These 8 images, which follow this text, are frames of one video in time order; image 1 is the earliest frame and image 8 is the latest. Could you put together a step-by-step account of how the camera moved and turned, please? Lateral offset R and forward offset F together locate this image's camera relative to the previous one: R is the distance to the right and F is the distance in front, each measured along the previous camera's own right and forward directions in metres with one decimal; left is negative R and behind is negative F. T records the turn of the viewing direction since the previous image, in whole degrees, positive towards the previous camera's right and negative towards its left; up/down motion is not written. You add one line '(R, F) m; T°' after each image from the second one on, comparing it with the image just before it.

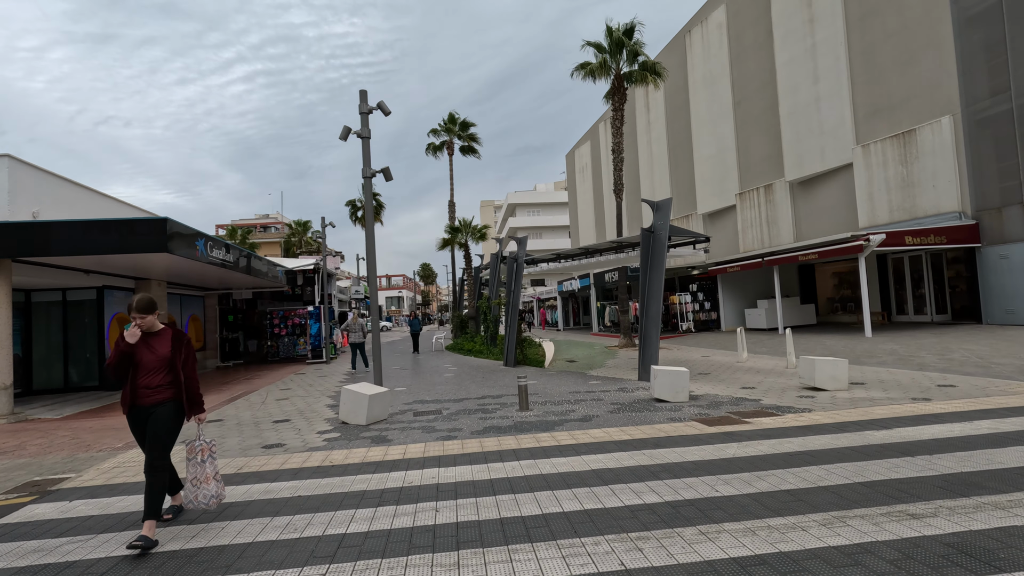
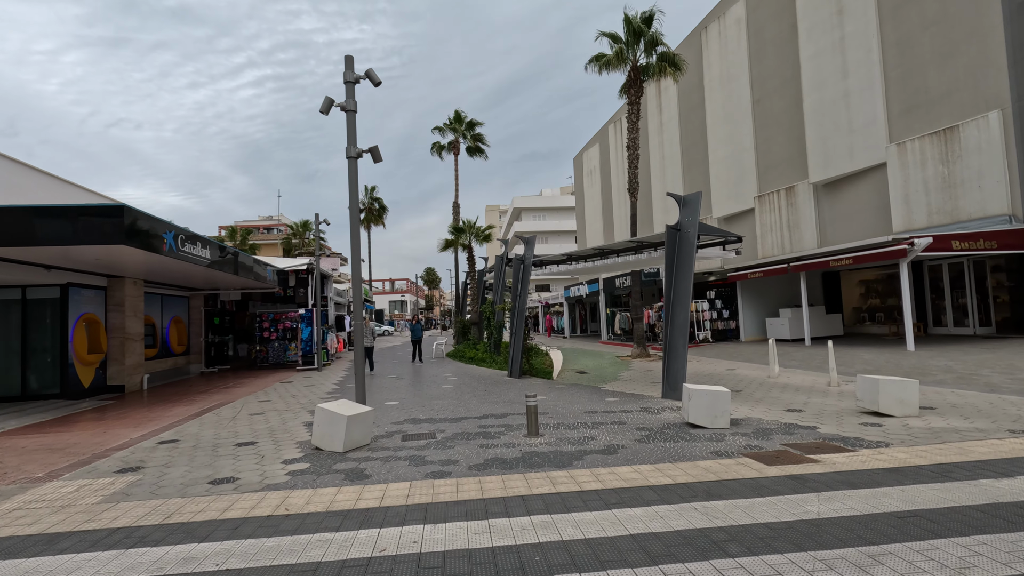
(-0.1, +1.3) m; 0°
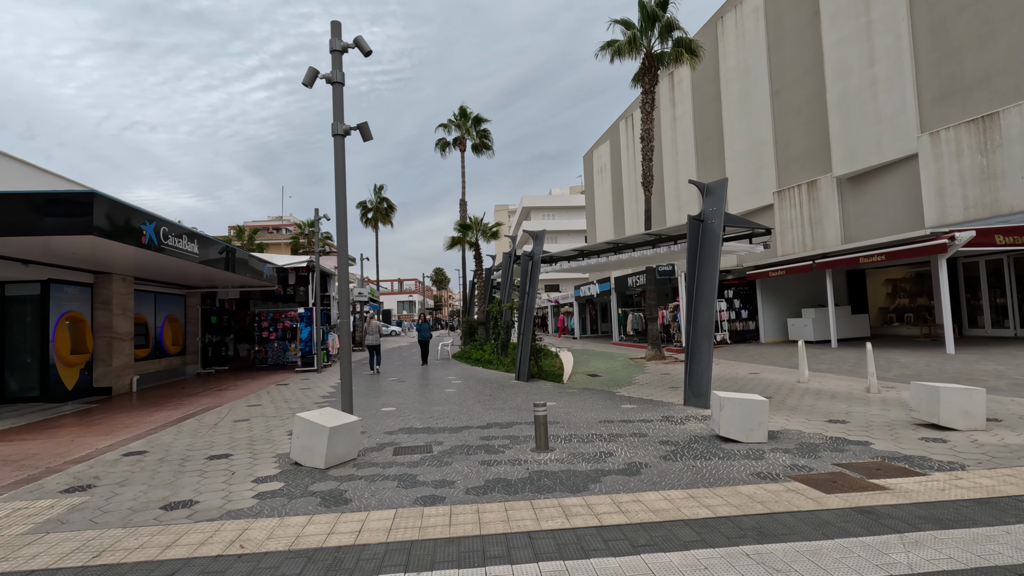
(0.0, +0.8) m; -1°
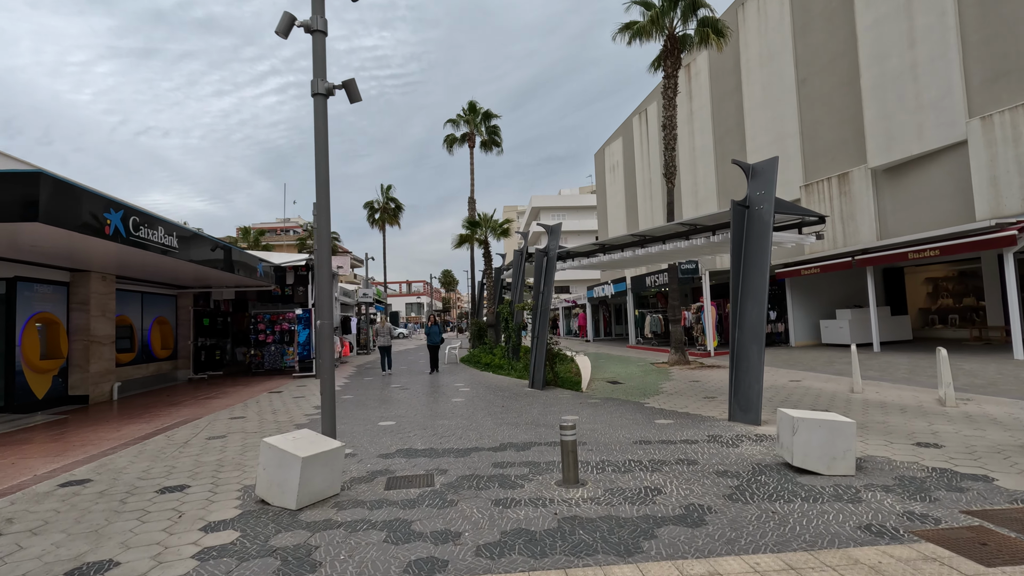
(-0.1, +1.2) m; -1°
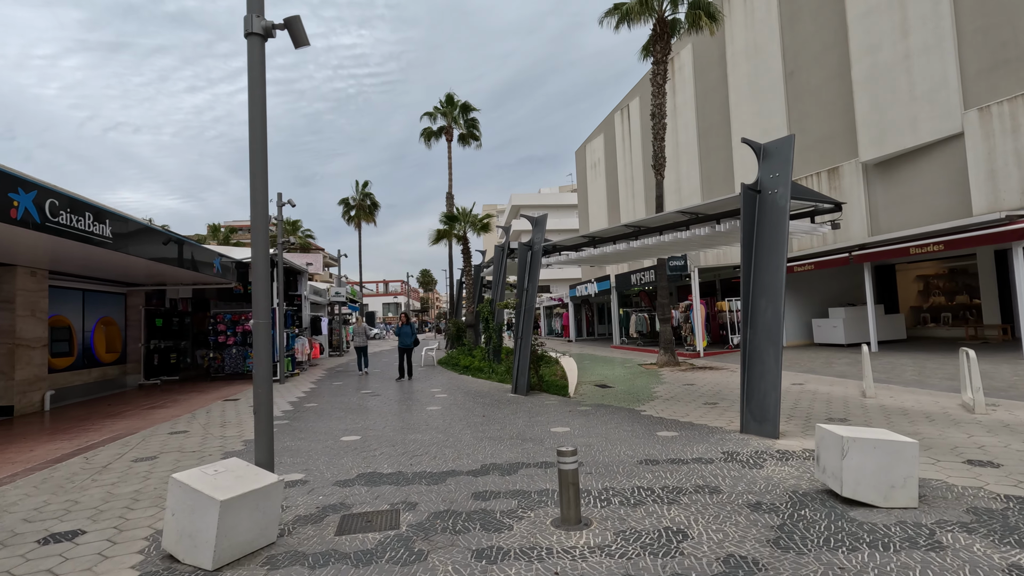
(0.0, +1.0) m; +2°
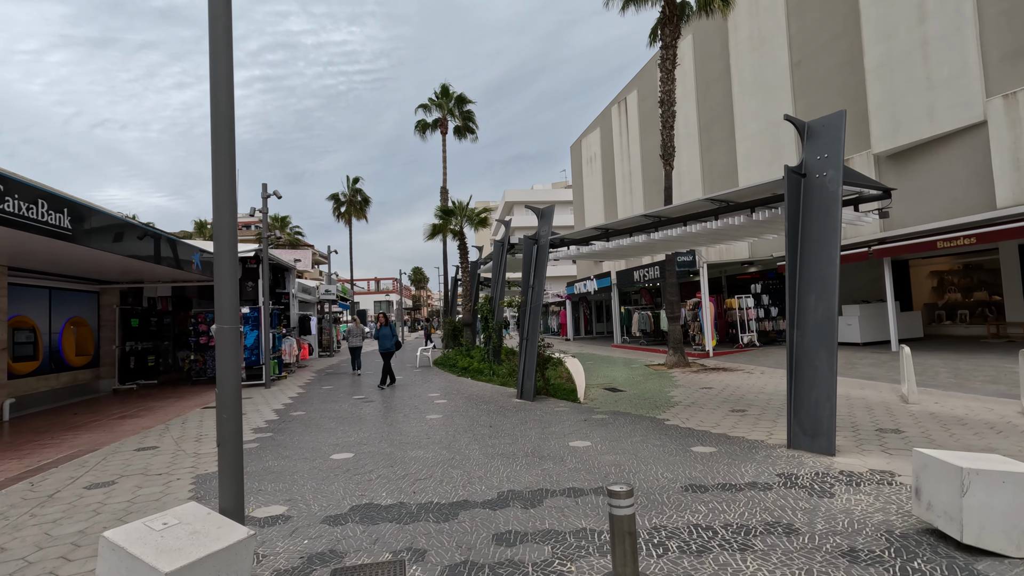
(-0.3, +0.9) m; +1°
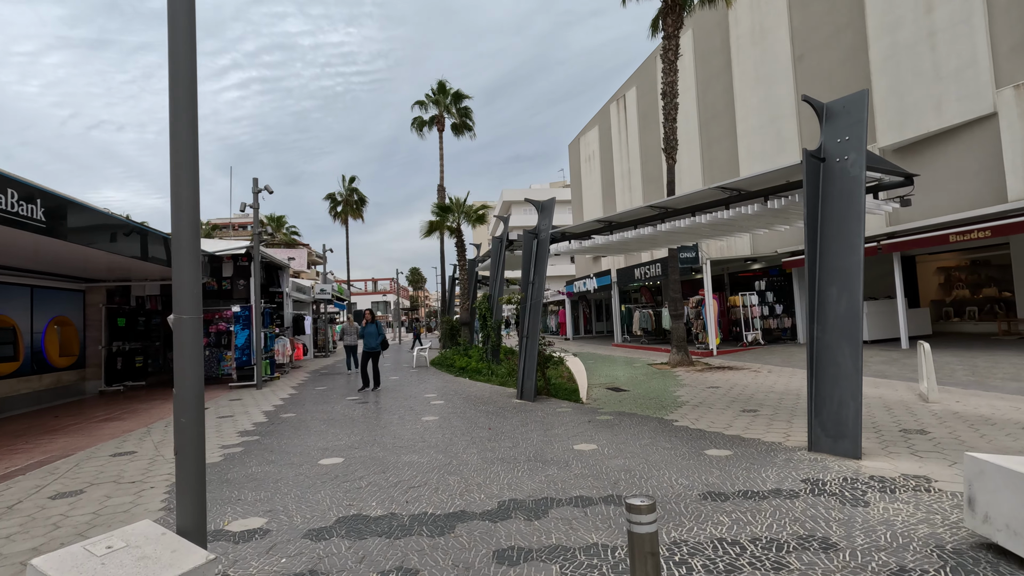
(0.0, +0.4) m; 0°
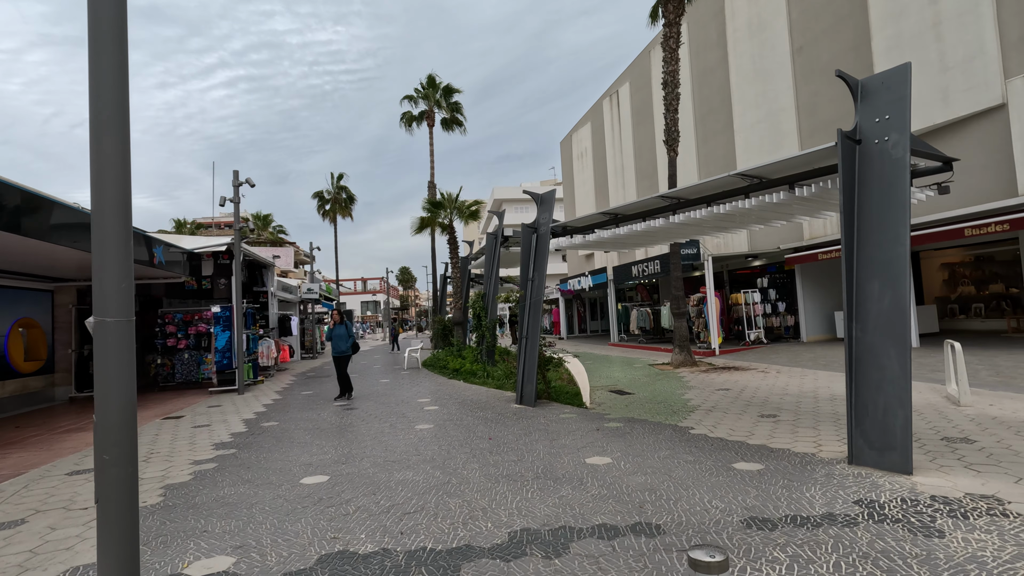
(-0.1, +0.6) m; +1°
